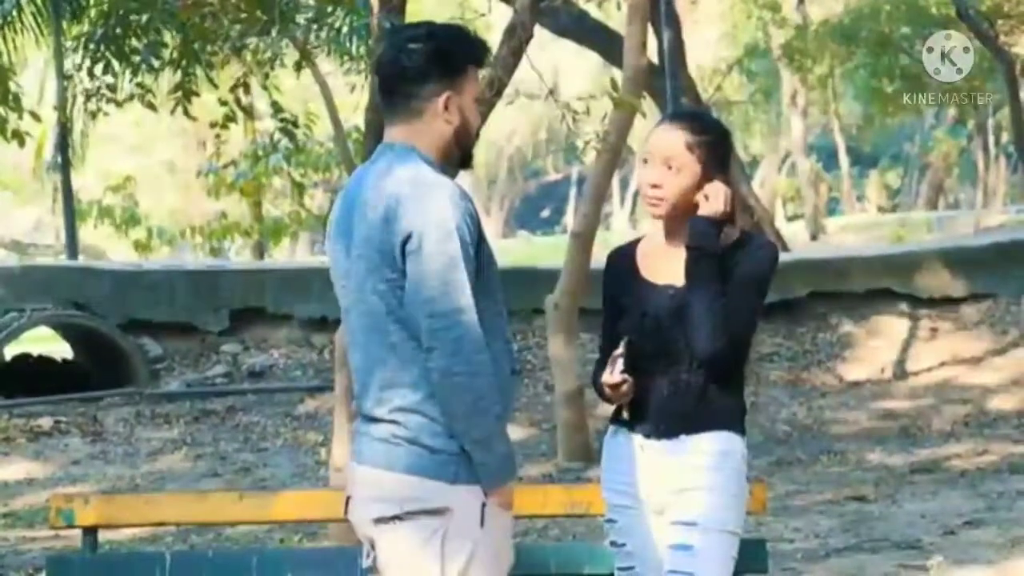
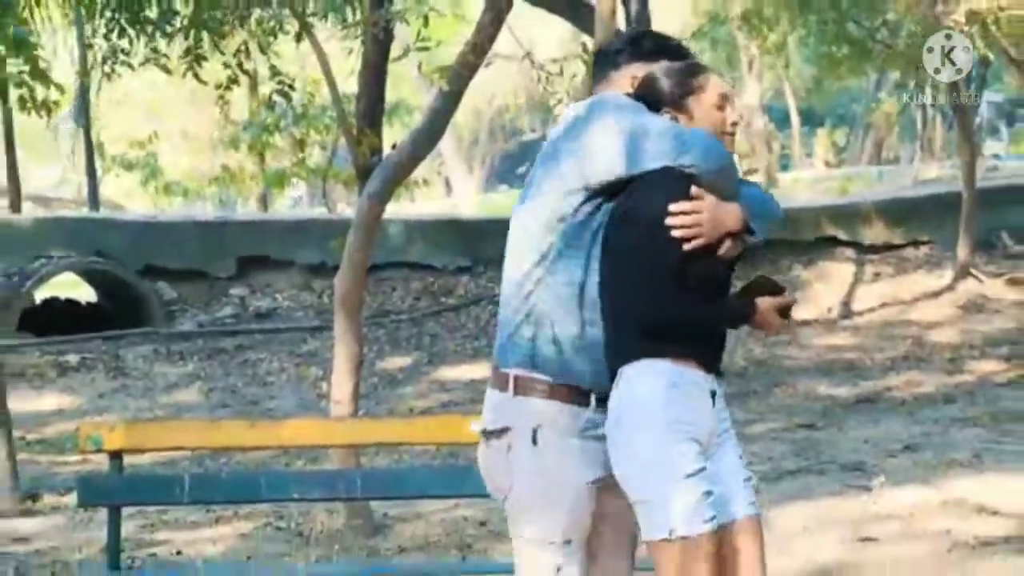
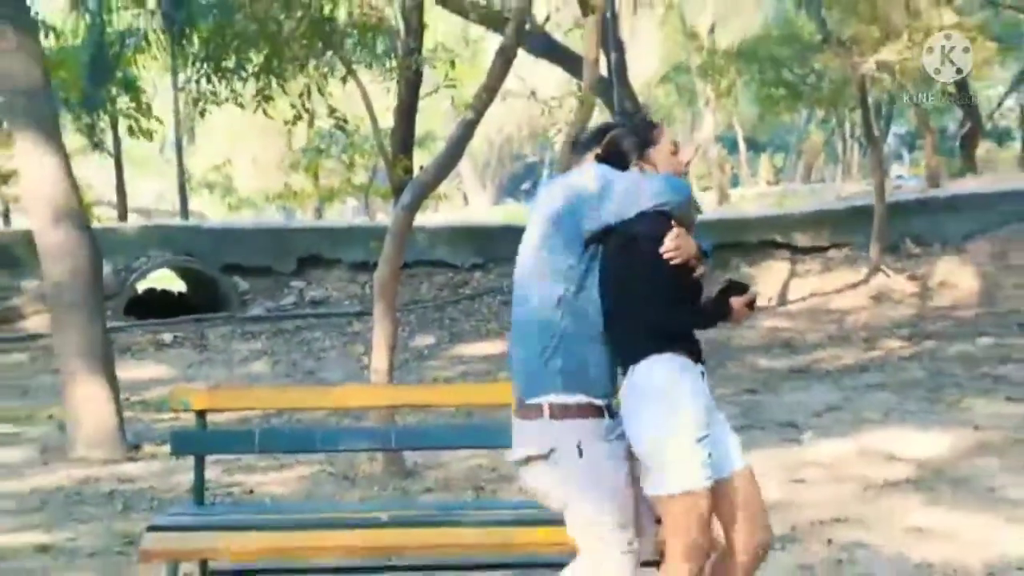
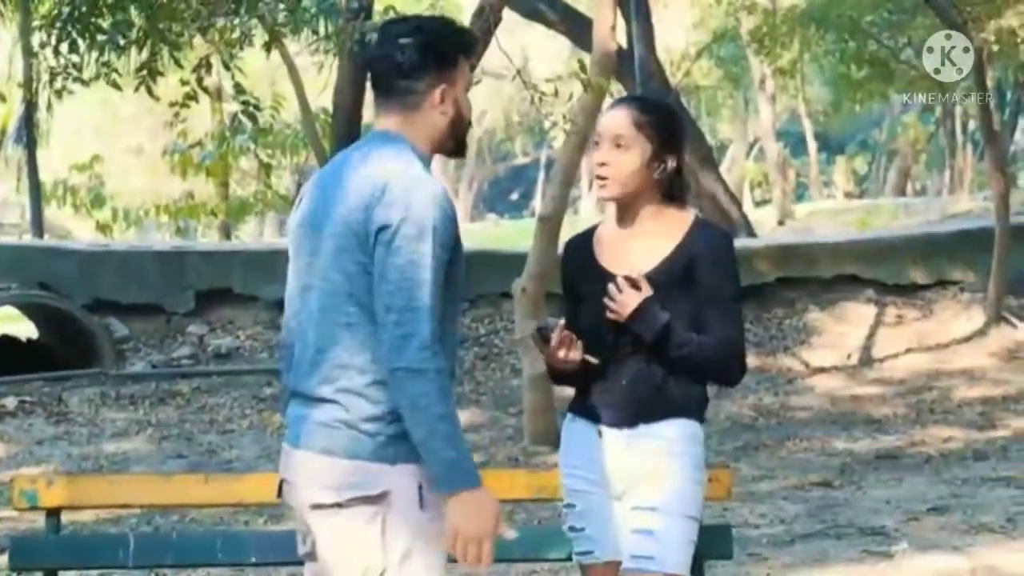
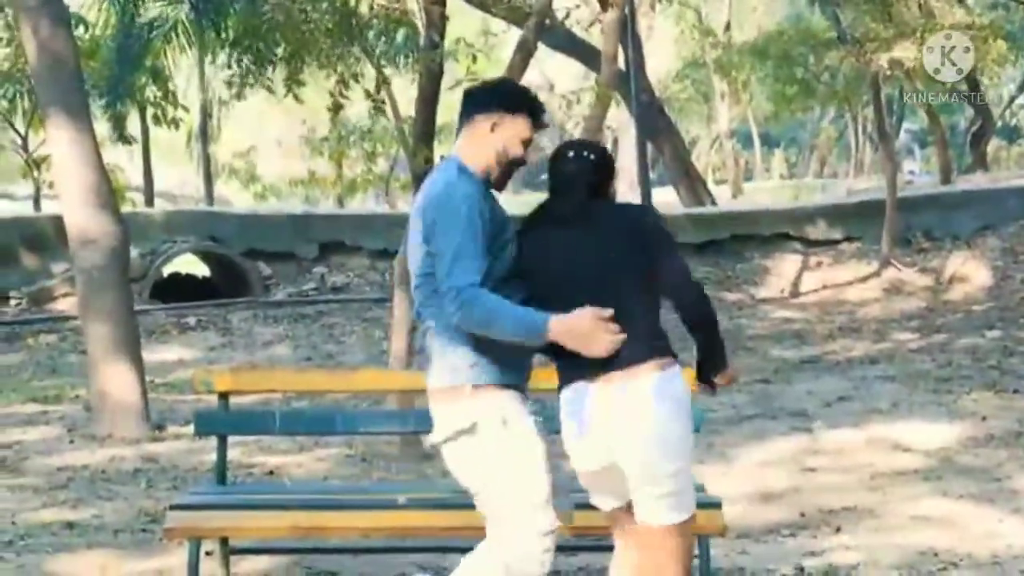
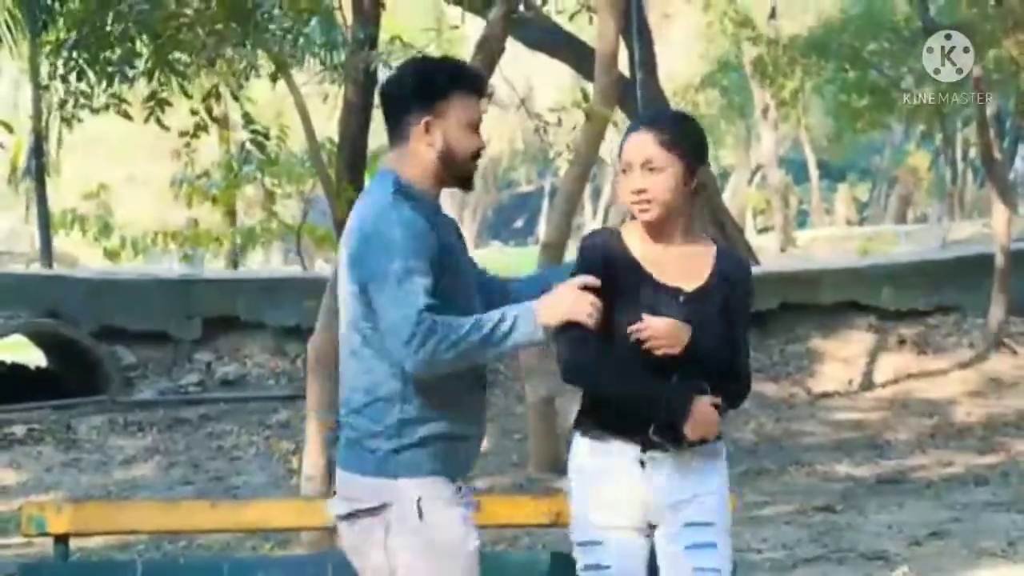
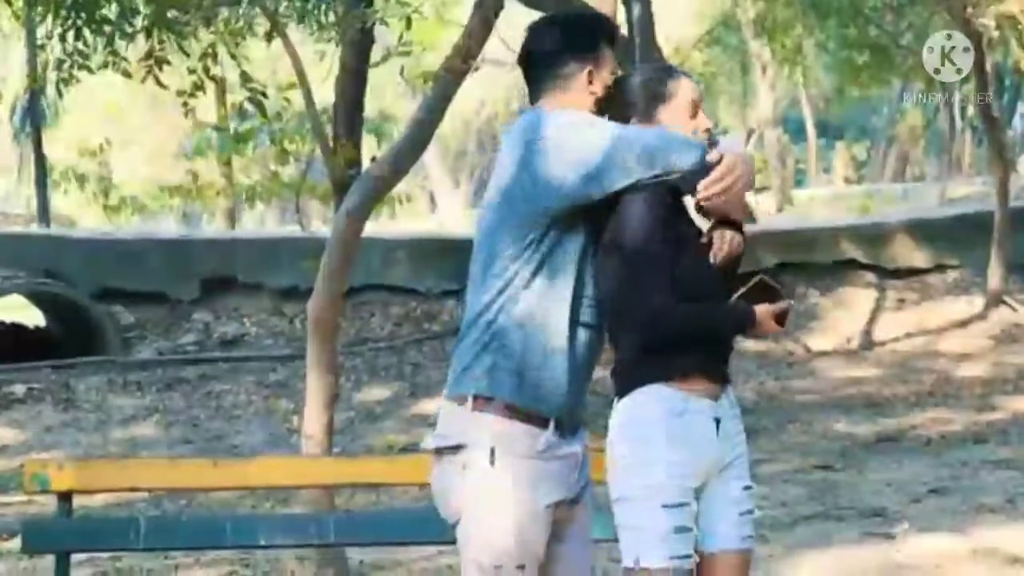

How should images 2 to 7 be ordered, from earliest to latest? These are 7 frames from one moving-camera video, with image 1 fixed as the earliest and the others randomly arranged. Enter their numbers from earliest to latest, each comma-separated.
4, 6, 7, 2, 3, 5
